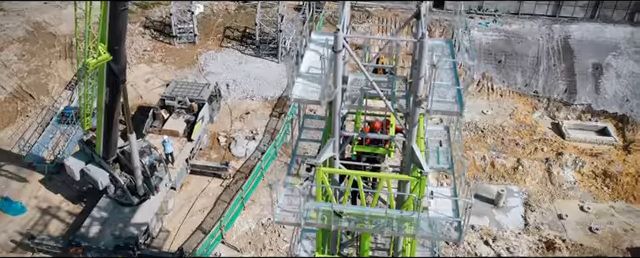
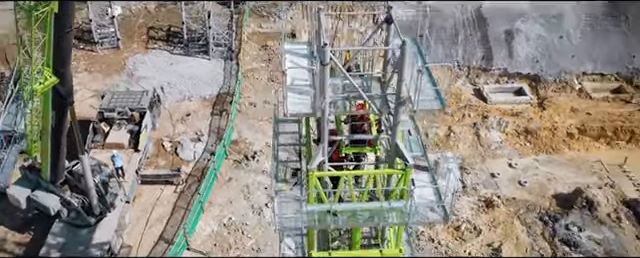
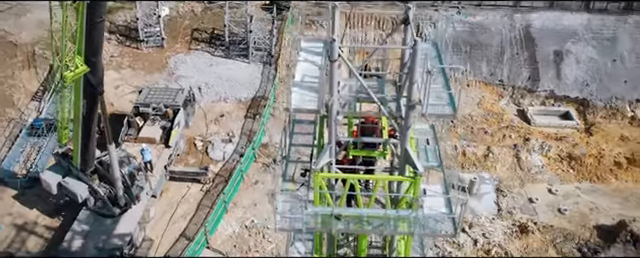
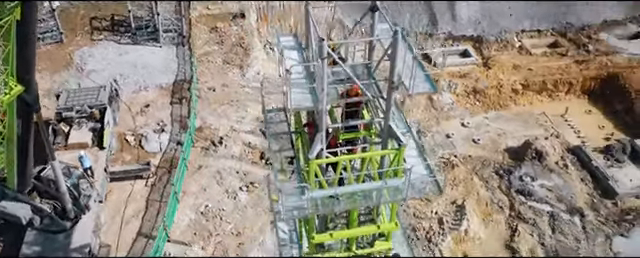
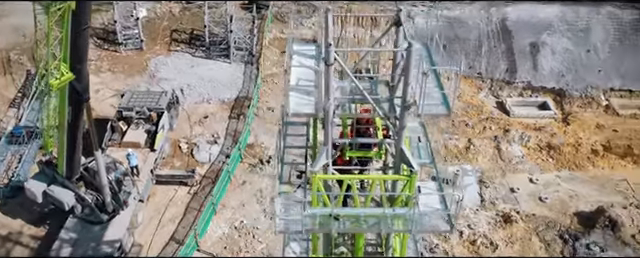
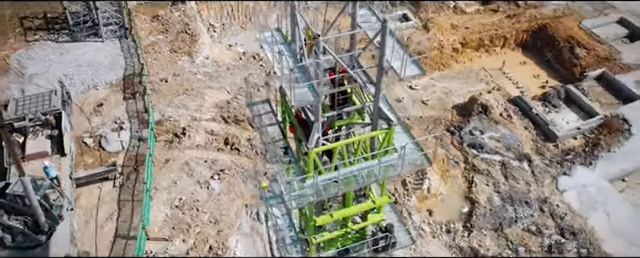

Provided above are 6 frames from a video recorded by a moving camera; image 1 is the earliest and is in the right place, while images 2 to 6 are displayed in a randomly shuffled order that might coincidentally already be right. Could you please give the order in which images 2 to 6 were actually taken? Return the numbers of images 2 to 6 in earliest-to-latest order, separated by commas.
3, 5, 2, 4, 6
